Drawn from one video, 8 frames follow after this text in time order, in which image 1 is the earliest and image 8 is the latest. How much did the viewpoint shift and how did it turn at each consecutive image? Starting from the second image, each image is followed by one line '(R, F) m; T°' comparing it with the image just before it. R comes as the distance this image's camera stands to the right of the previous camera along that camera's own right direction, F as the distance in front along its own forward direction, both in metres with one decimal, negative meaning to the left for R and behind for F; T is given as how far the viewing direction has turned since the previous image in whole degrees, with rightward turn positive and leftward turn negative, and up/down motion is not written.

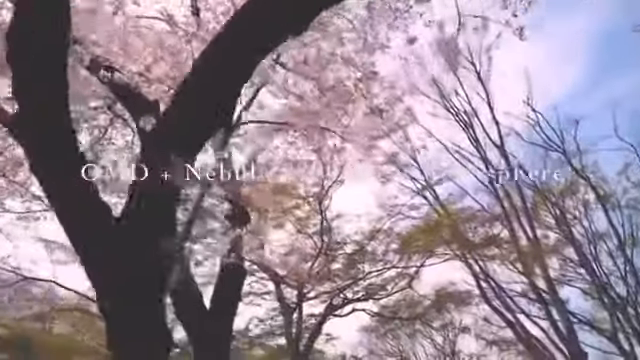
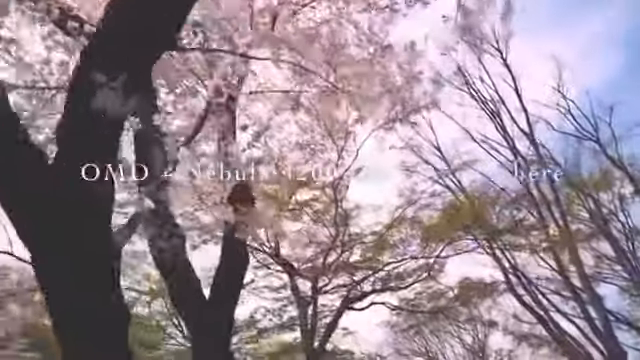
(-0.2, +0.4) m; -1°
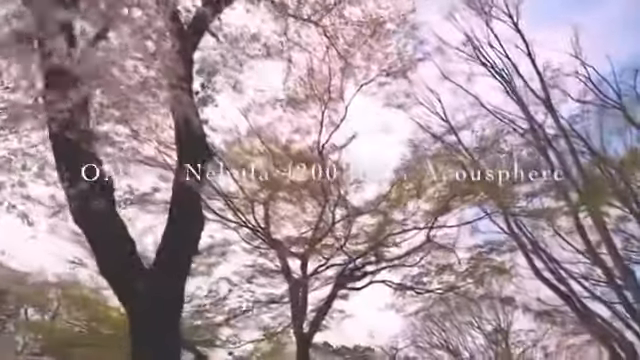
(-0.2, +0.9) m; +2°
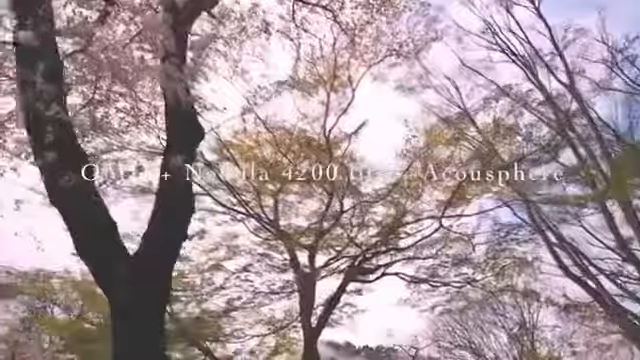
(0.0, +0.2) m; -2°
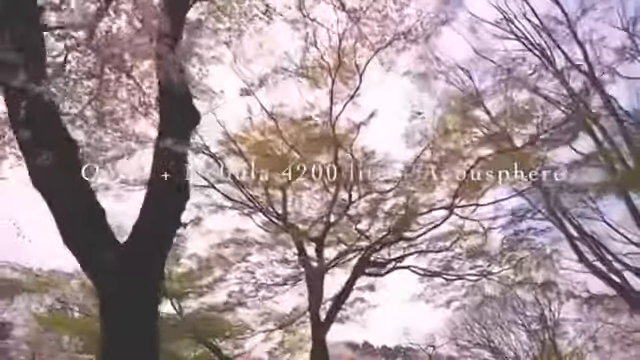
(0.0, +0.1) m; -2°
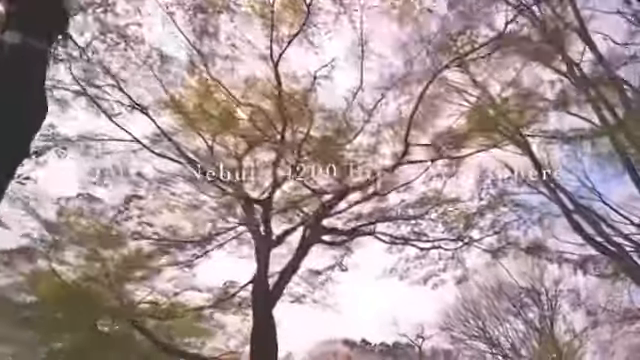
(+0.2, +0.2) m; 0°
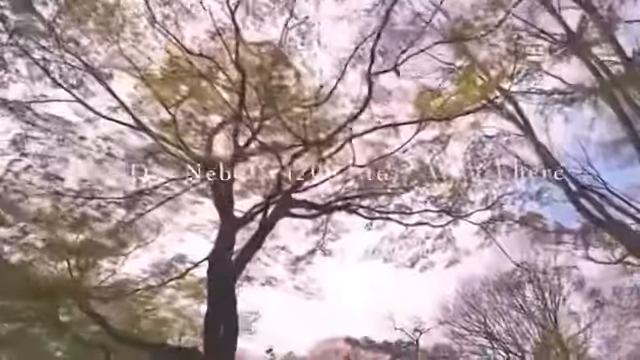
(+0.1, +0.1) m; 0°
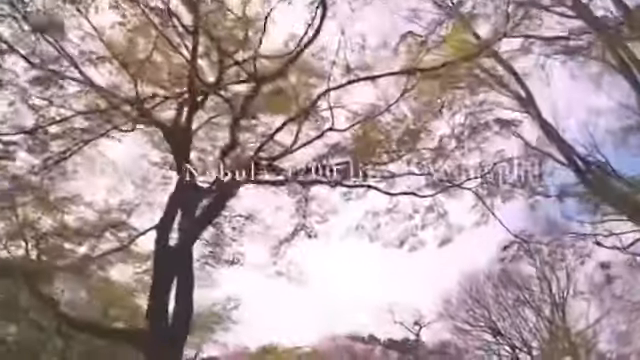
(+0.1, +0.1) m; -1°
